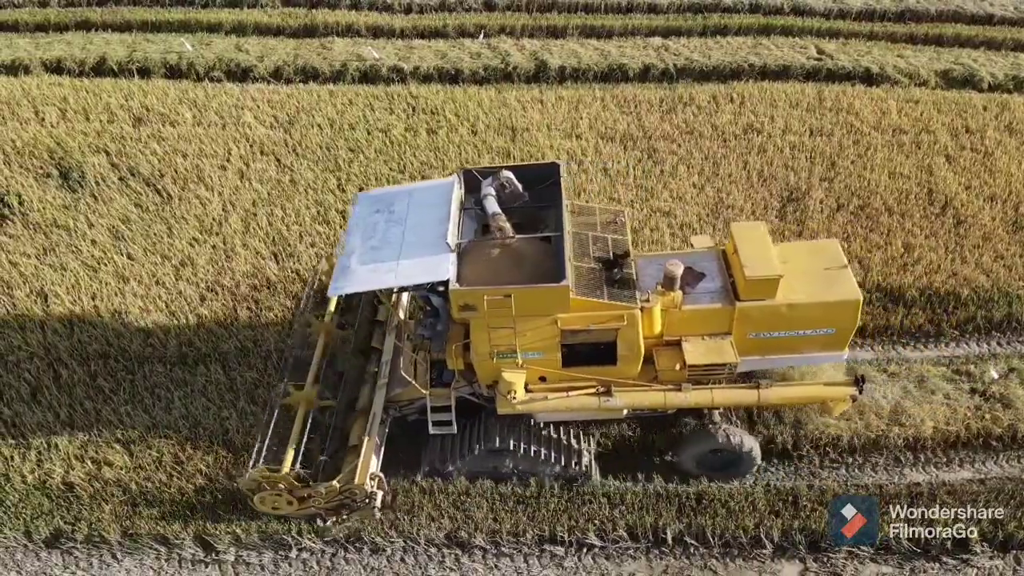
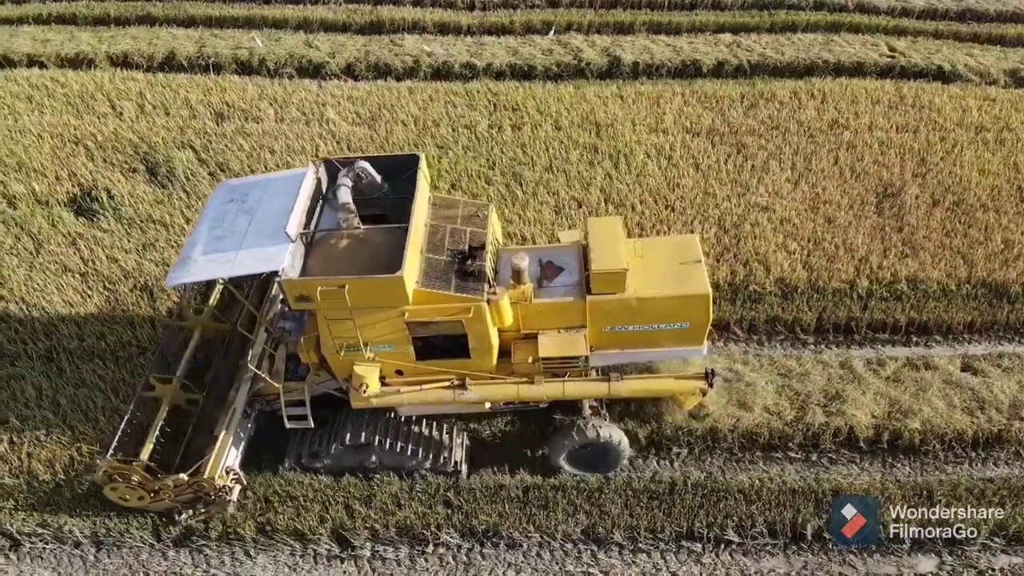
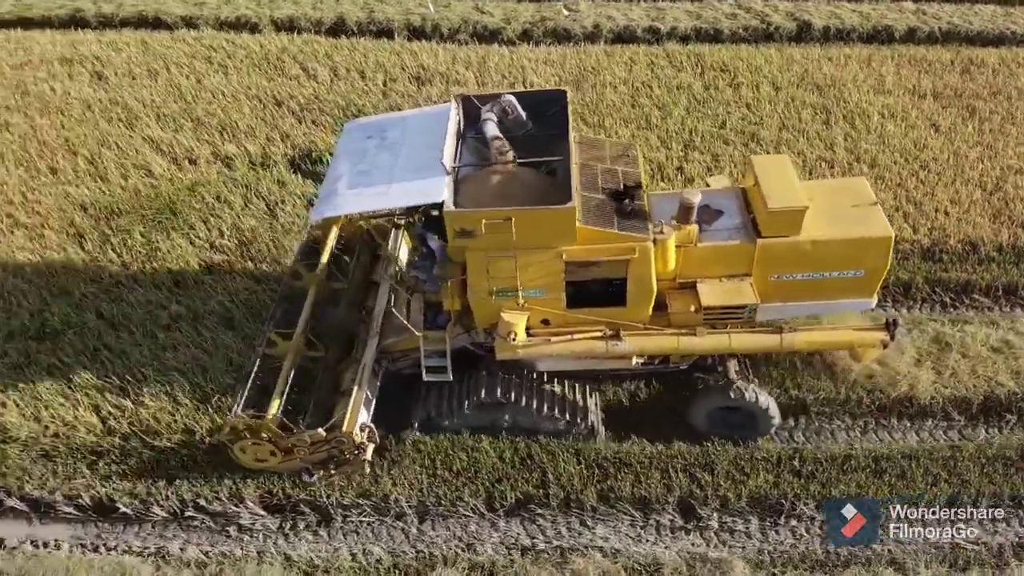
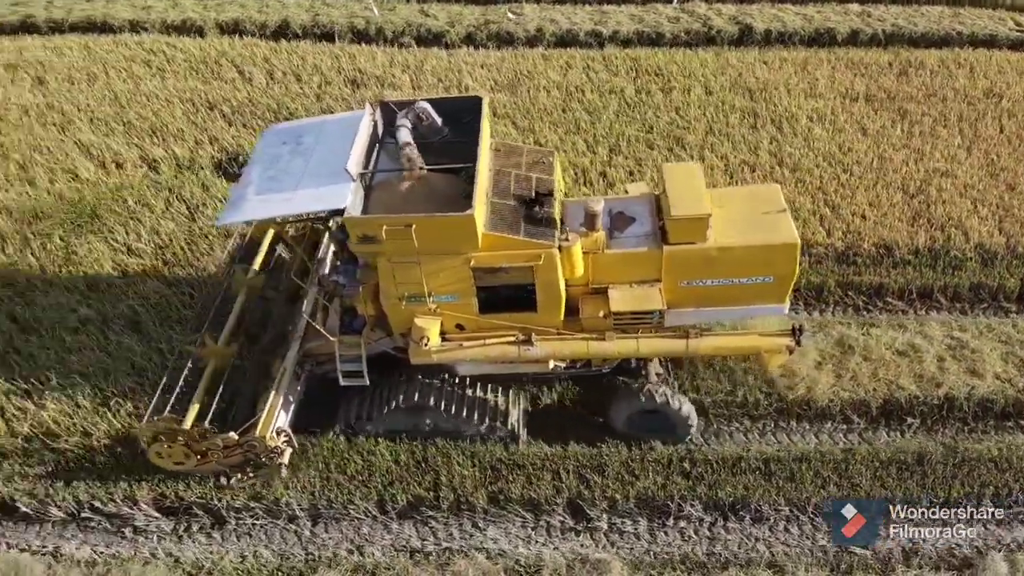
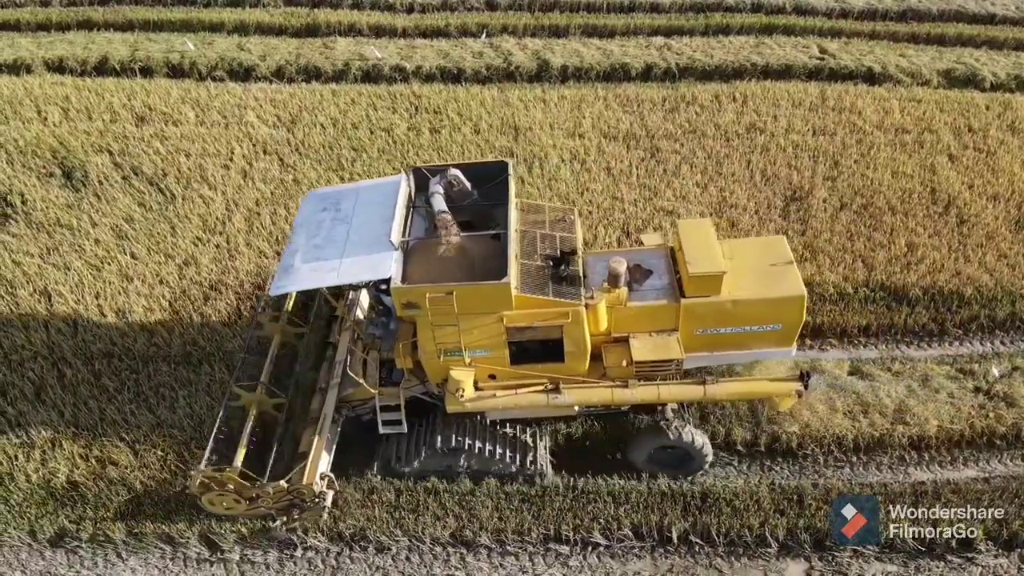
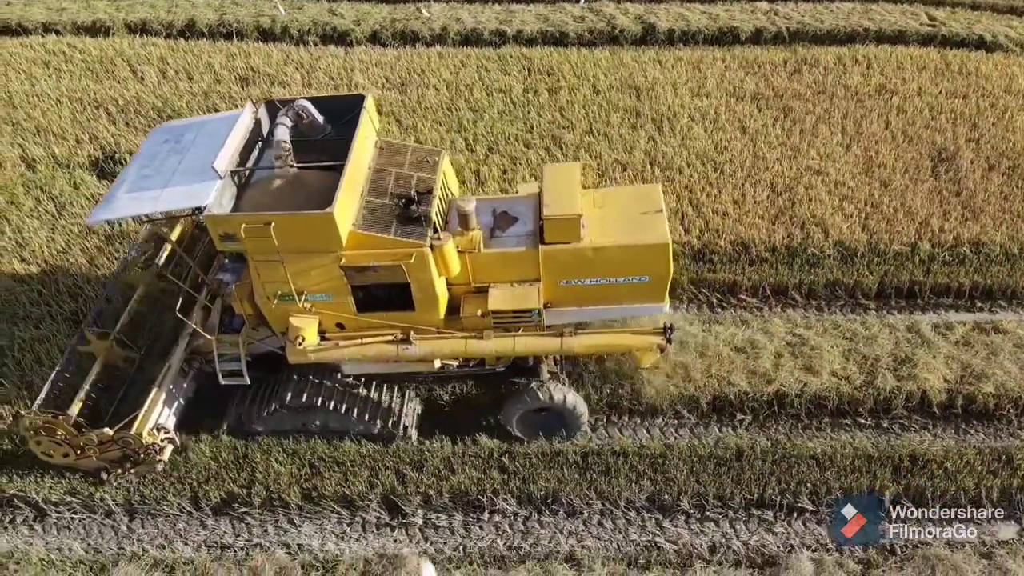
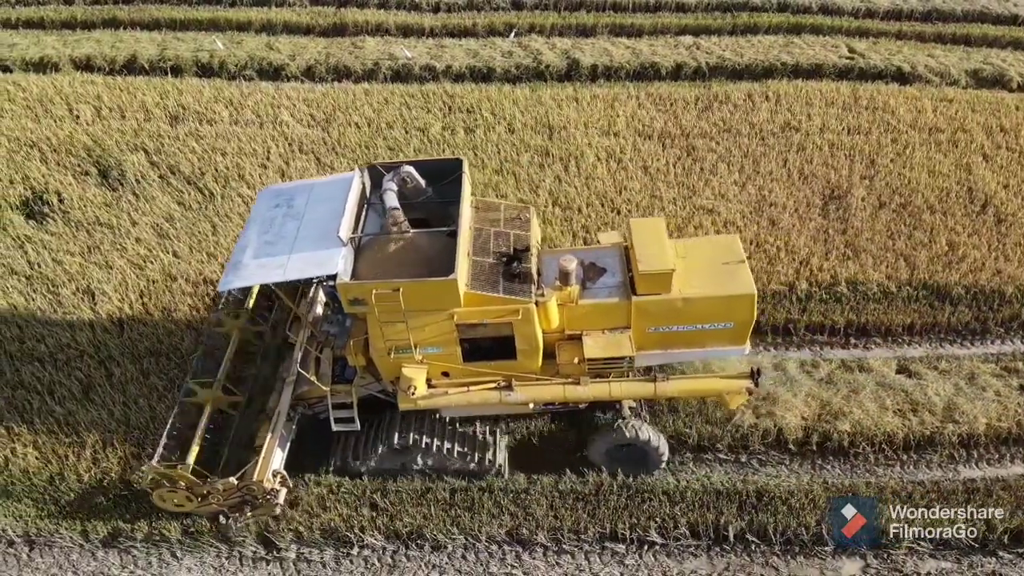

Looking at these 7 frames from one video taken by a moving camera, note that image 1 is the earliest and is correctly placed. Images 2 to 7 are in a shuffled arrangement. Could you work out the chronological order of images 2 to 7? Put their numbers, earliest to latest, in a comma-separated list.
5, 7, 2, 6, 4, 3
